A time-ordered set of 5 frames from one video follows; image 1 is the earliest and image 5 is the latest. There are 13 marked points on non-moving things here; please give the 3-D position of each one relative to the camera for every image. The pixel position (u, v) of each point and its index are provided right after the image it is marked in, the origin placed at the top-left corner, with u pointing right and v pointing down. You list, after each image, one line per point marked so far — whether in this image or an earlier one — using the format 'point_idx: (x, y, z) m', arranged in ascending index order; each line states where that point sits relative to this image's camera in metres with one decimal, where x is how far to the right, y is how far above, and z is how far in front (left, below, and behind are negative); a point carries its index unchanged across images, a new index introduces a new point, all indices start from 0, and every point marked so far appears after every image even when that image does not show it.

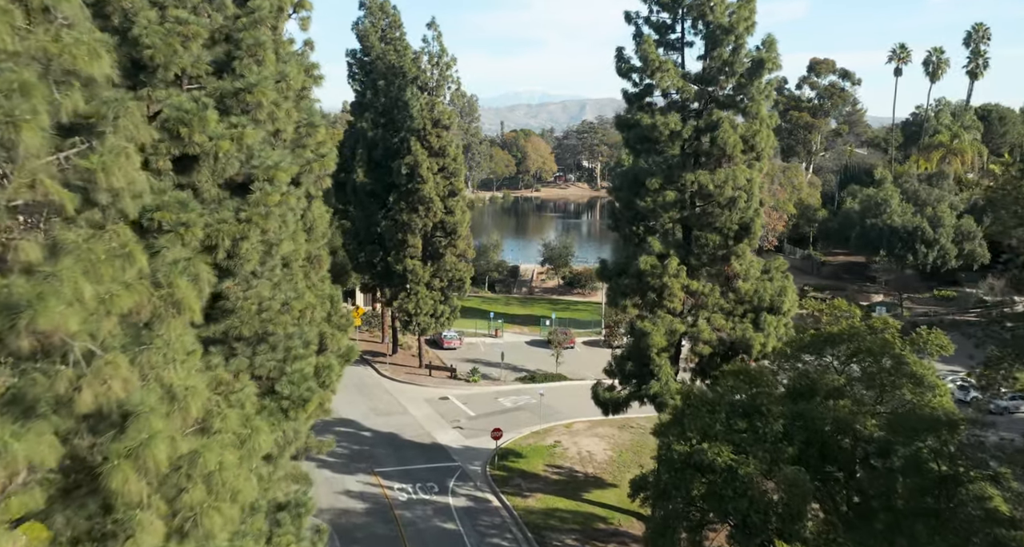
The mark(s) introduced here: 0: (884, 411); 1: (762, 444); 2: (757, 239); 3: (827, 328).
0: (+6.6, -2.4, +15.0) m
1: (+4.2, -2.9, +14.2) m
2: (+5.7, +0.8, +19.8) m
3: (+6.2, -1.1, +16.8) m
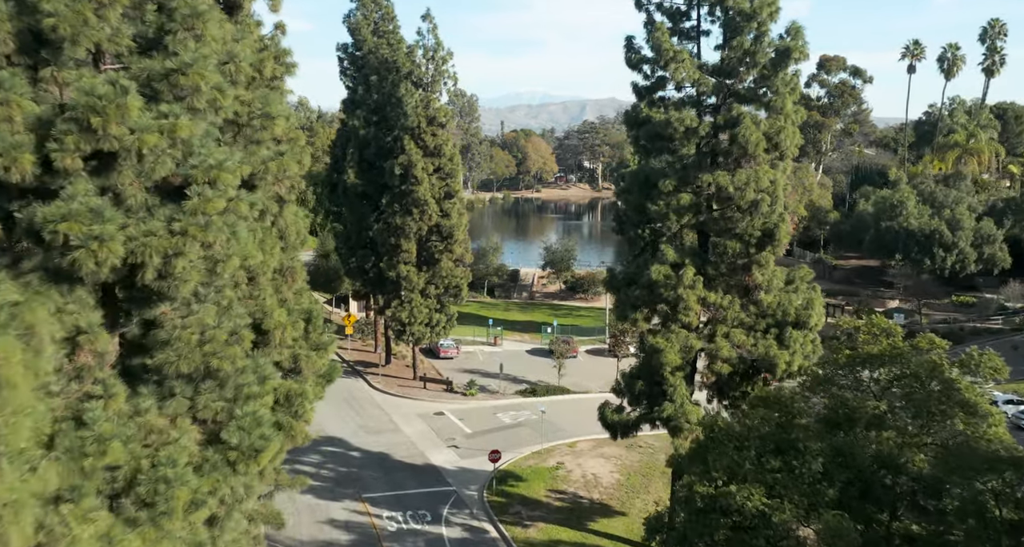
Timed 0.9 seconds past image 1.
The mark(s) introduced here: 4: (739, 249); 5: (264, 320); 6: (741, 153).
0: (+6.5, -2.6, +13.2) m
1: (+4.2, -3.1, +12.4) m
2: (+5.7, +0.6, +17.9) m
3: (+6.2, -1.3, +14.9) m
4: (+4.8, +0.5, +18.1) m
5: (-3.9, -0.7, +13.3) m
6: (+4.8, +2.5, +17.7) m
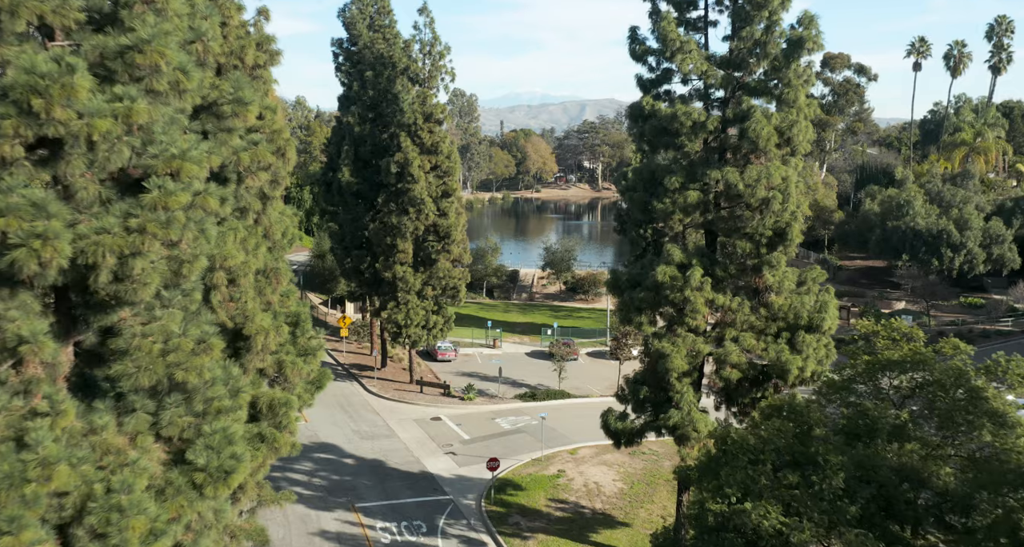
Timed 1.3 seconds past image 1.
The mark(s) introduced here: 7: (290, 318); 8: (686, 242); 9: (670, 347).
0: (+6.5, -2.7, +12.4) m
1: (+4.2, -3.2, +11.6) m
2: (+5.7, +0.5, +17.1) m
3: (+6.2, -1.3, +14.1) m
4: (+4.8, +0.5, +17.2) m
5: (-4.0, -0.8, +12.5) m
6: (+4.8, +2.5, +16.9) m
7: (-4.0, -0.8, +15.2) m
8: (+3.9, +0.7, +19.0) m
9: (+3.2, -1.5, +17.3) m
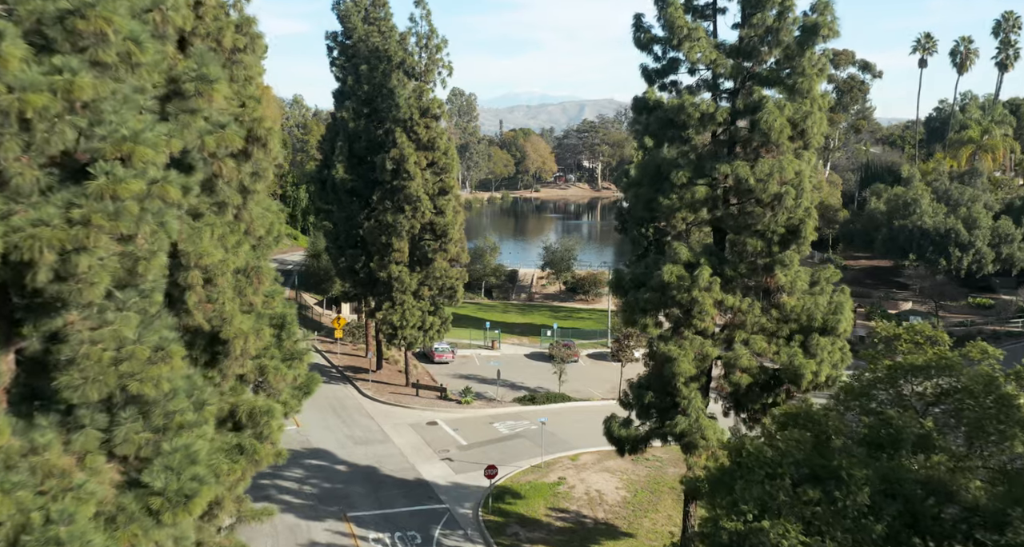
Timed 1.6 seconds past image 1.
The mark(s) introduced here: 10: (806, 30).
0: (+6.5, -2.7, +11.5) m
1: (+4.2, -3.1, +10.7) m
2: (+5.7, +0.6, +16.2) m
3: (+6.2, -1.3, +13.2) m
4: (+4.8, +0.5, +16.4) m
5: (-4.0, -0.7, +11.6) m
6: (+4.8, +2.5, +16.1) m
7: (-4.0, -0.8, +14.3) m
8: (+3.9, +0.7, +18.1) m
9: (+3.2, -1.5, +16.4) m
10: (+5.5, +4.5, +15.7) m
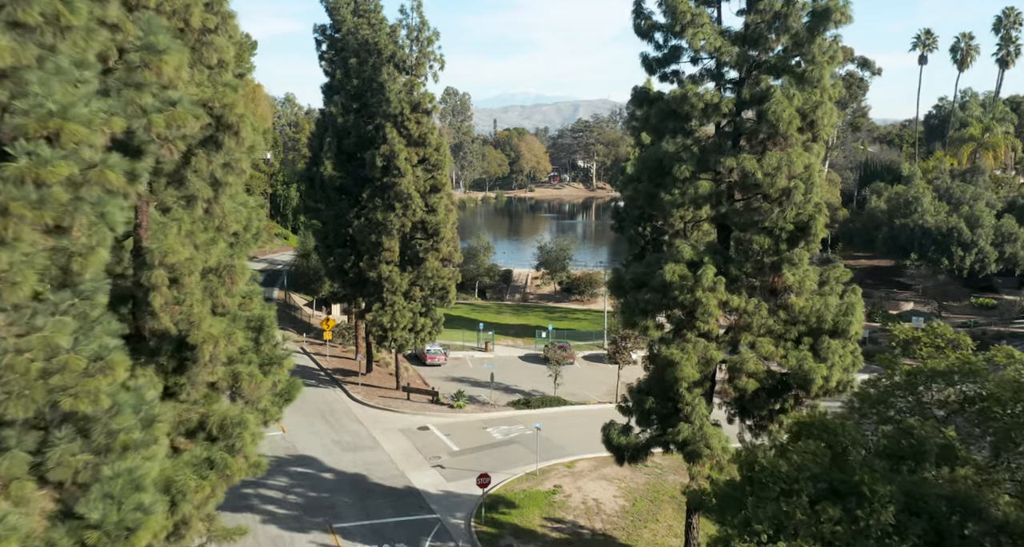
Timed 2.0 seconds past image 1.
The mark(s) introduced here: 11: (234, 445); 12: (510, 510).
0: (+6.4, -2.6, +10.7) m
1: (+4.1, -3.1, +9.9) m
2: (+5.5, +0.6, +15.4) m
3: (+6.1, -1.3, +12.4) m
4: (+4.7, +0.5, +15.5) m
5: (-4.1, -0.7, +10.7) m
6: (+4.7, +2.5, +15.2) m
7: (-4.1, -0.8, +13.4) m
8: (+3.7, +0.7, +17.2) m
9: (+3.1, -1.5, +15.5) m
10: (+5.4, +4.5, +14.8) m
11: (-3.6, -2.2, +11.0) m
12: (0.0, -5.6, +20.0) m
